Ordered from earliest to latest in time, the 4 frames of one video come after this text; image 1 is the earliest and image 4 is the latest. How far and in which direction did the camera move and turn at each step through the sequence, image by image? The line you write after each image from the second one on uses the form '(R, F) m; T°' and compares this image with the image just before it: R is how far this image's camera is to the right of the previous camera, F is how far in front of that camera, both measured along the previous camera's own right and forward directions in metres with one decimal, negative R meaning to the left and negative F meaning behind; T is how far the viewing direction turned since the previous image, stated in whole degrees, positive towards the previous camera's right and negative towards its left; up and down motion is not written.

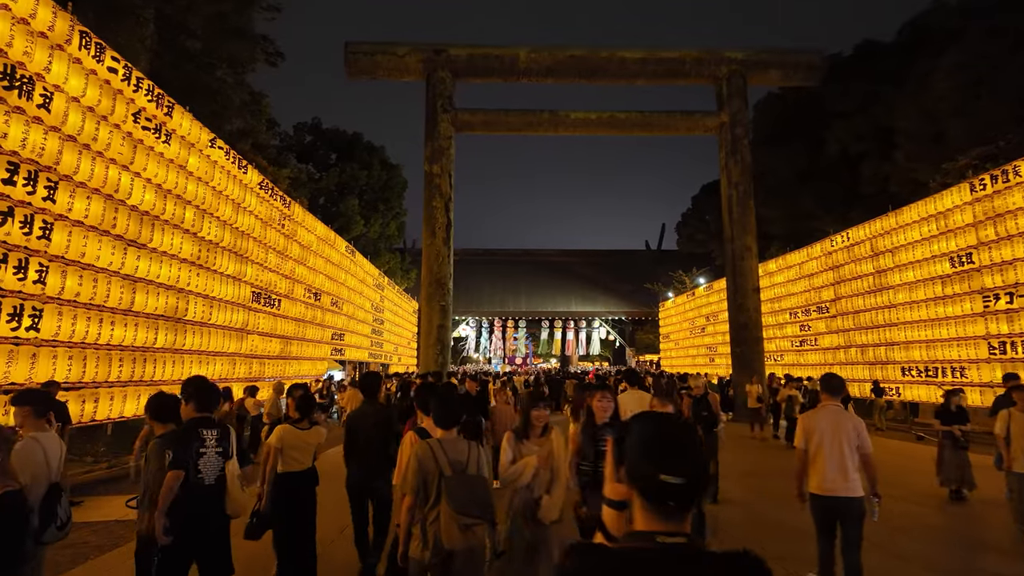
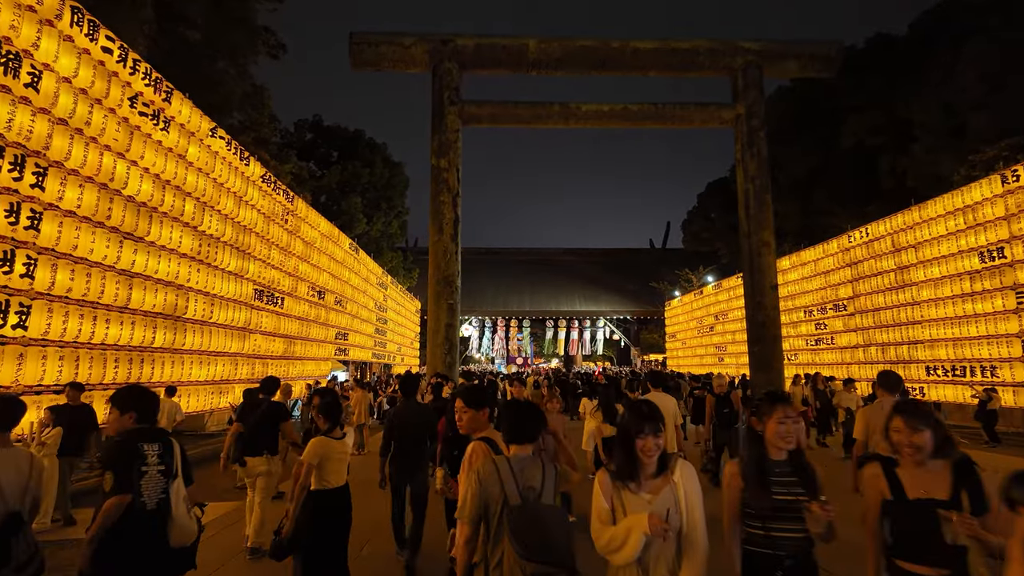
(-0.3, +0.4) m; 0°
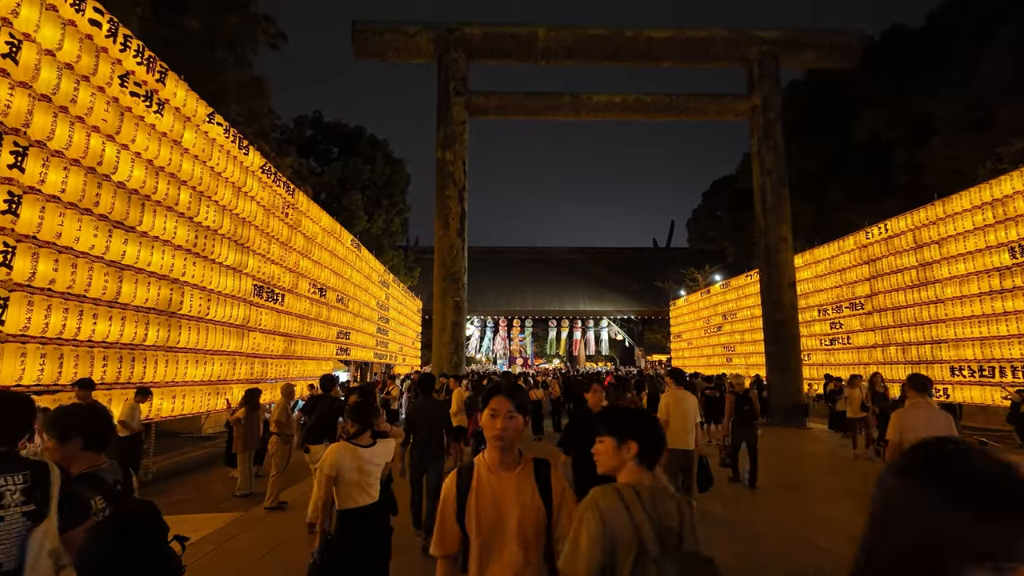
(-0.2, +0.5) m; 0°
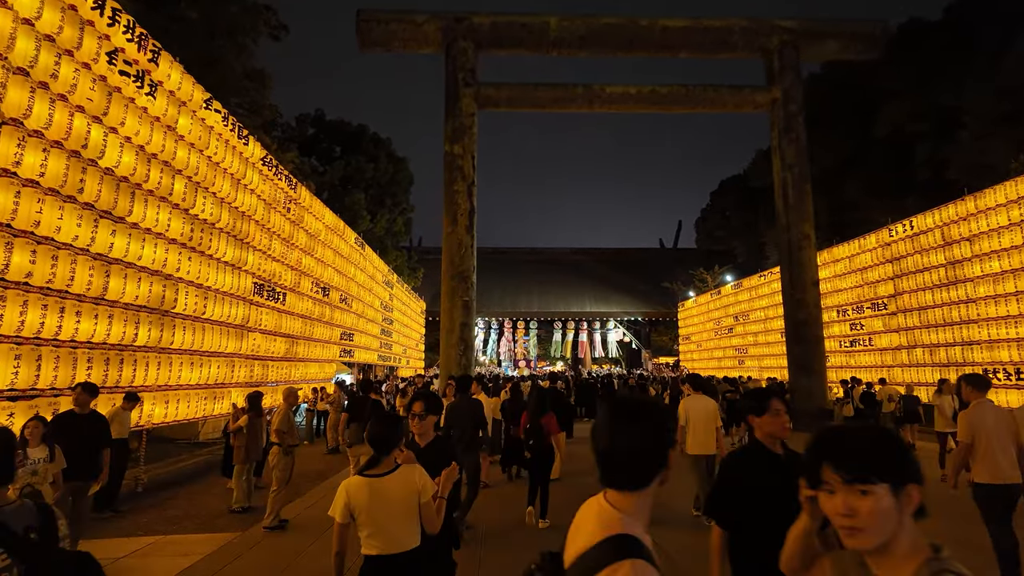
(-0.2, +0.5) m; 0°
